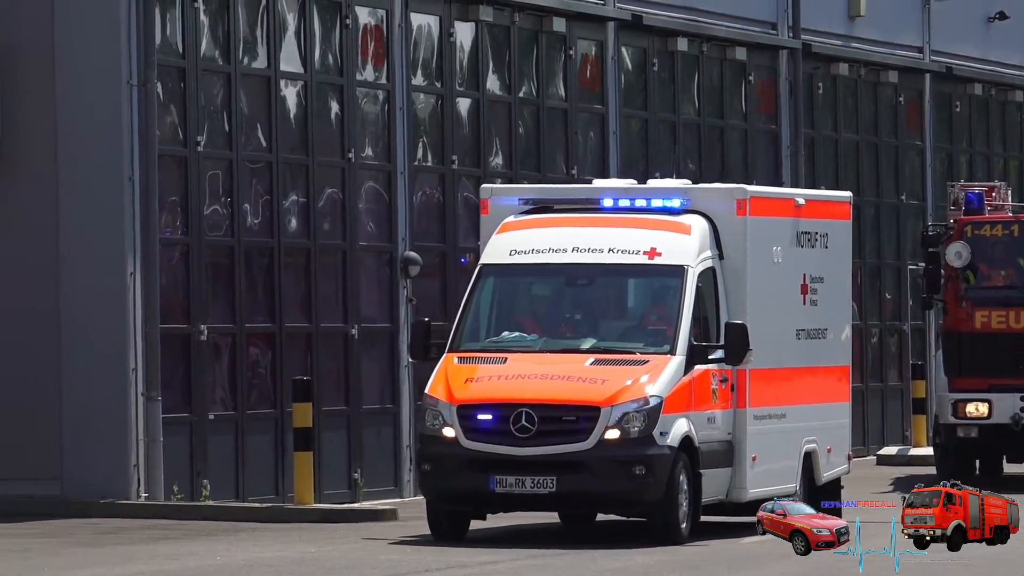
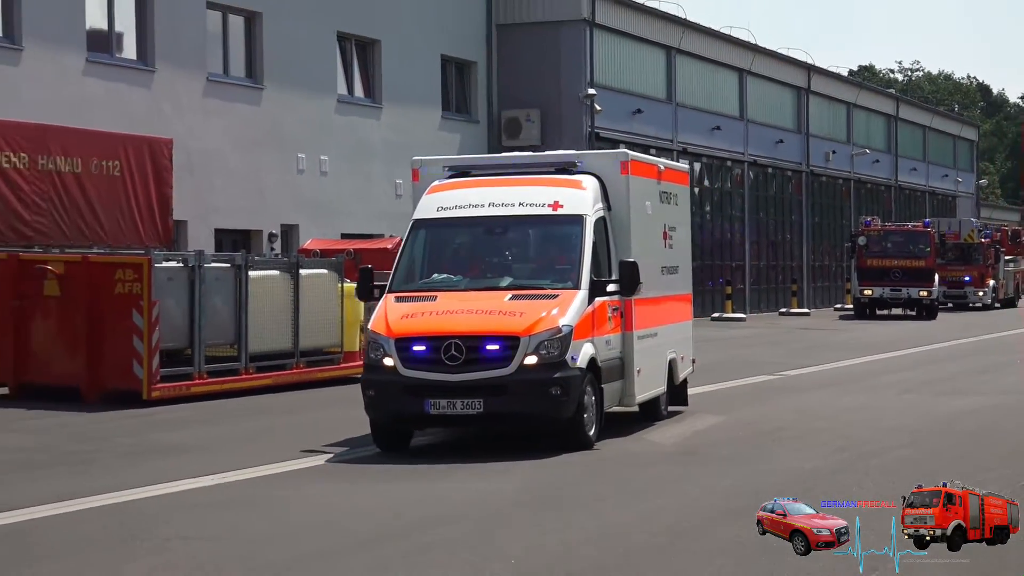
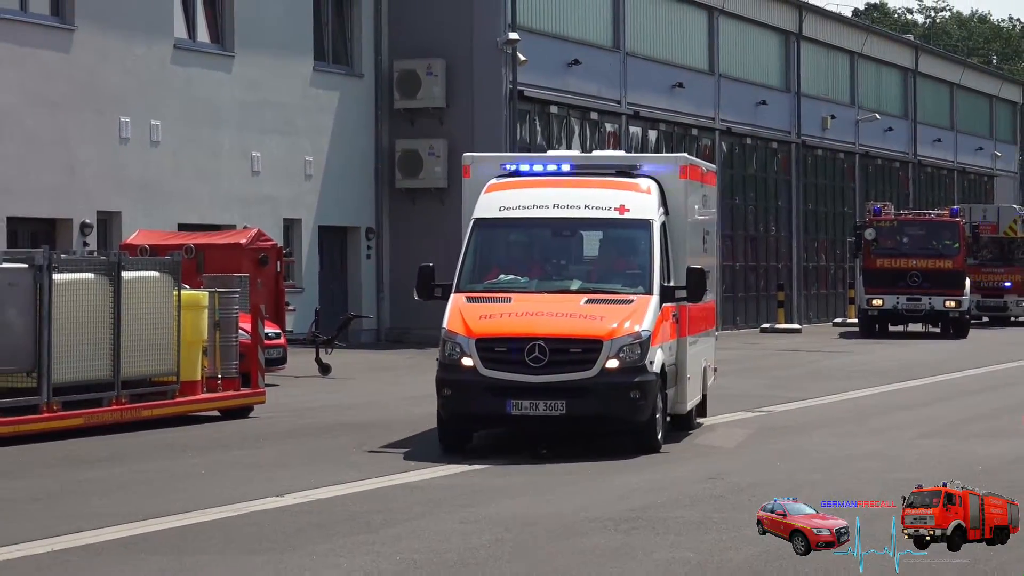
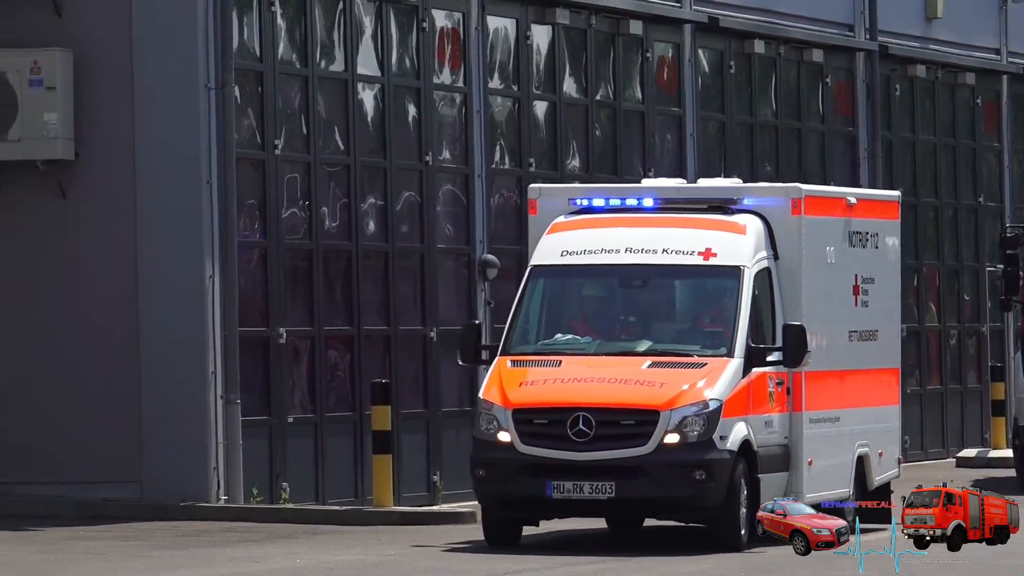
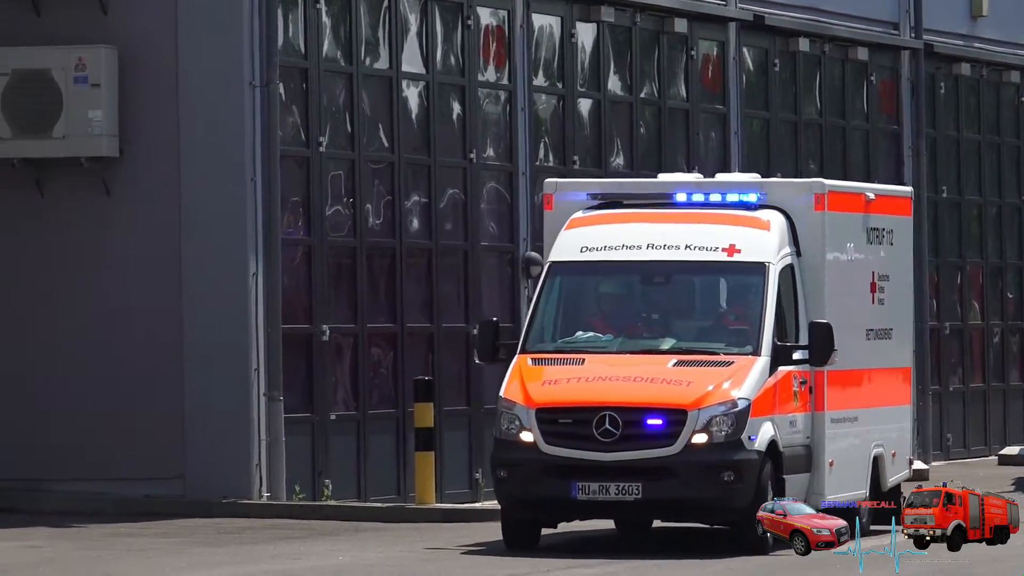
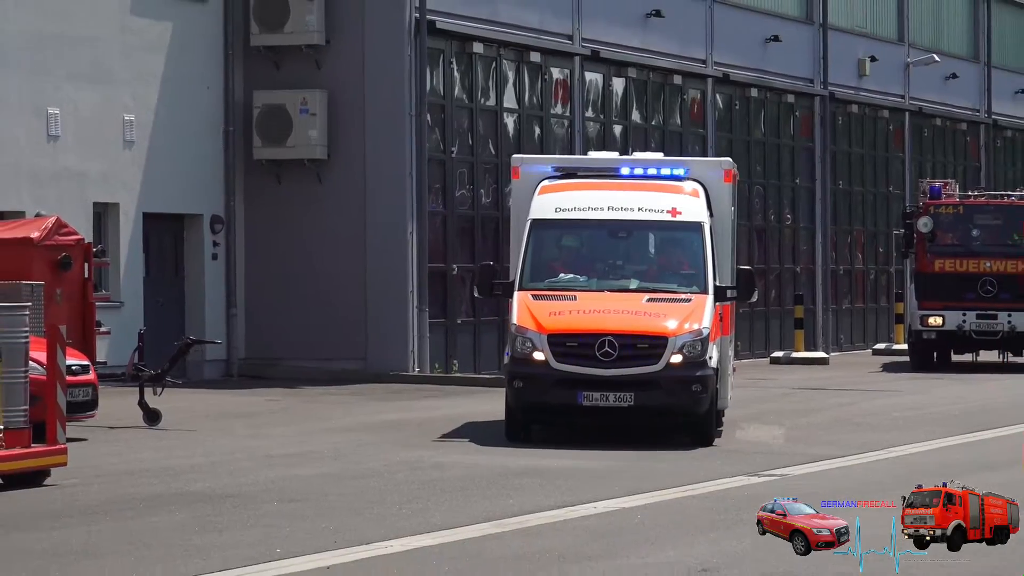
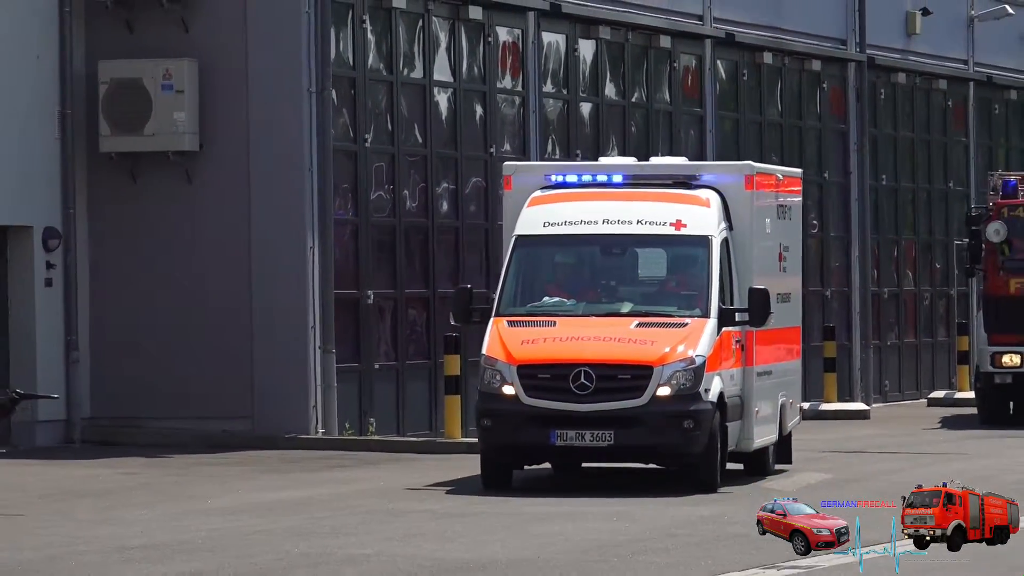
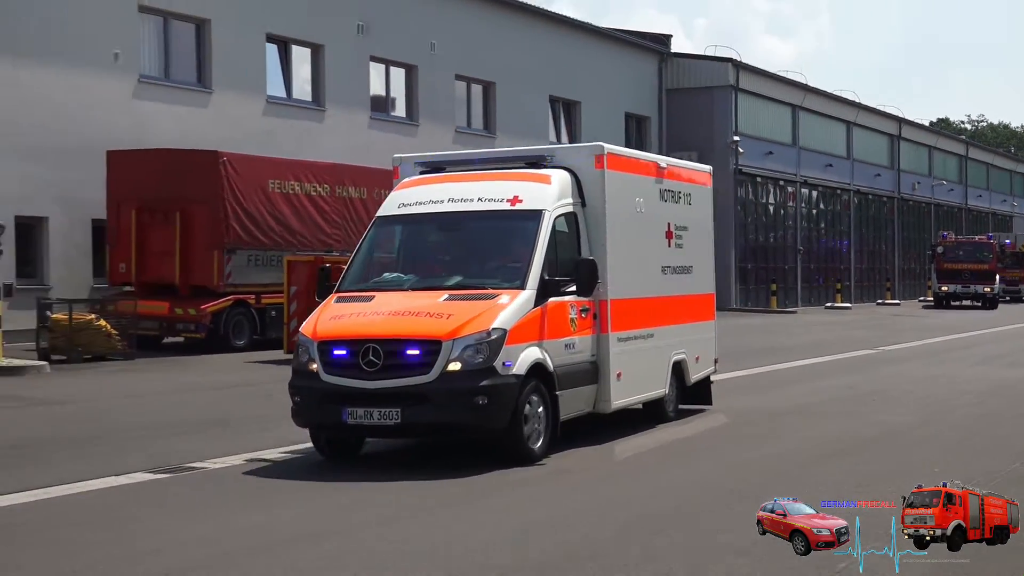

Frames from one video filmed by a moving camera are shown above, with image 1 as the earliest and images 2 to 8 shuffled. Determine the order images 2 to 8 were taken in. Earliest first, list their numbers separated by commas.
4, 5, 7, 6, 3, 2, 8
